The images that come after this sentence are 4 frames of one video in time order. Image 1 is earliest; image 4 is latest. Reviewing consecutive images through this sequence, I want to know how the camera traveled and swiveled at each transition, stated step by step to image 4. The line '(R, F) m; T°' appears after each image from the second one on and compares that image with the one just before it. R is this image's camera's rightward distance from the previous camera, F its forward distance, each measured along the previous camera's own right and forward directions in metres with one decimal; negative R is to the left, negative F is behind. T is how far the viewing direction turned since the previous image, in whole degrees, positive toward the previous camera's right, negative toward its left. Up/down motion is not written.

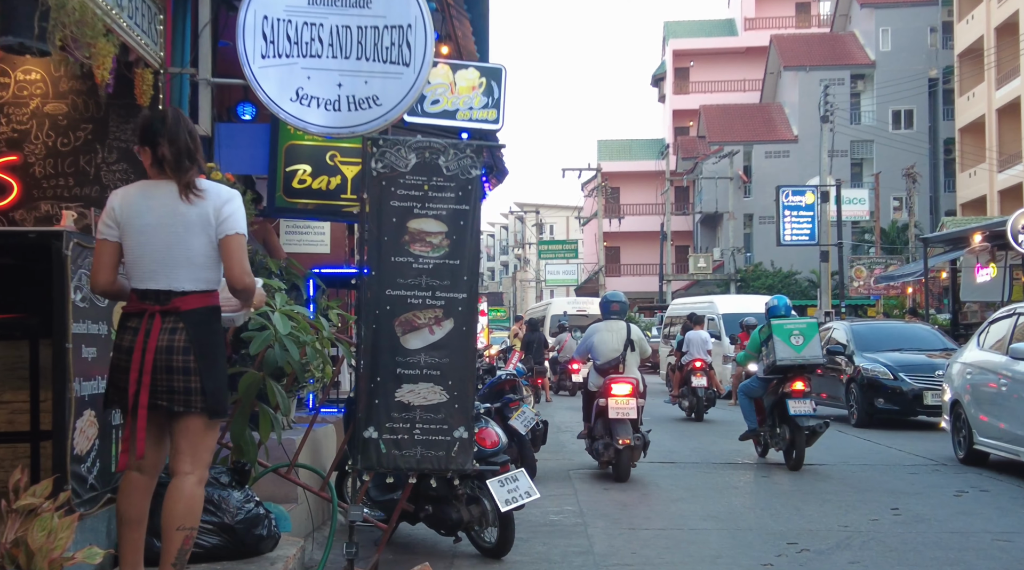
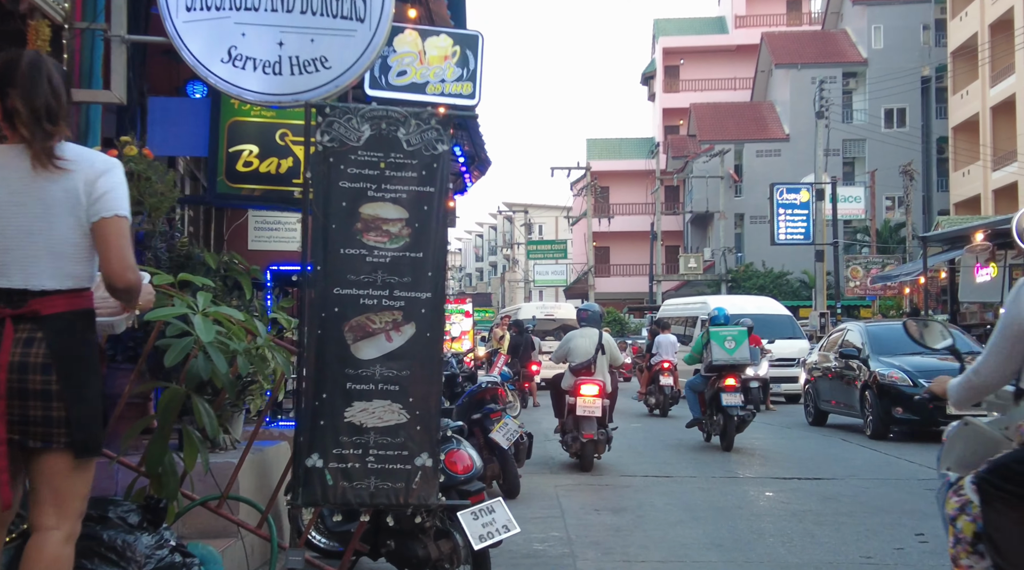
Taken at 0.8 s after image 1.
(+0.1, +0.9) m; +1°
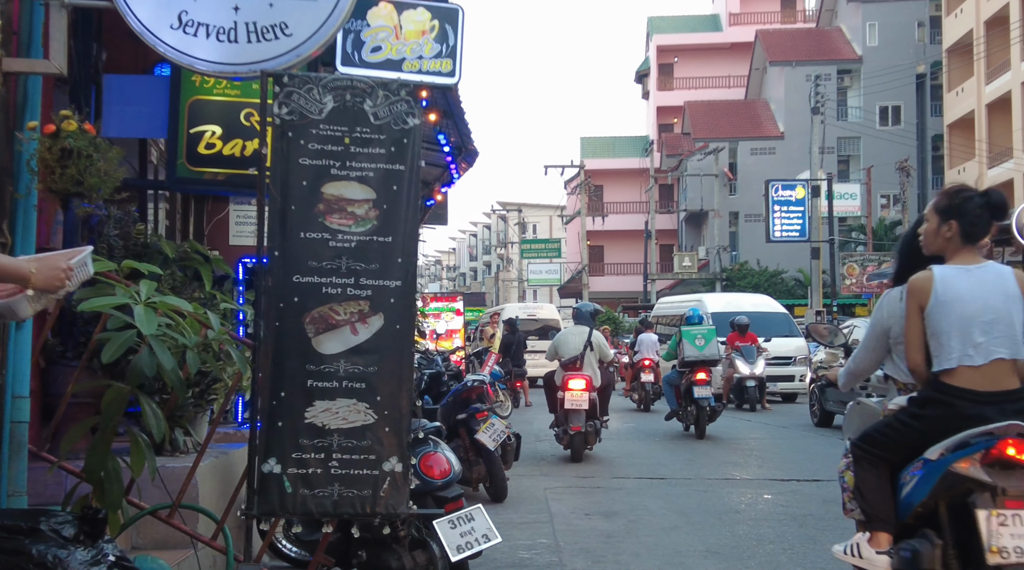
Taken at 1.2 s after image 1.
(+0.1, +0.4) m; 0°
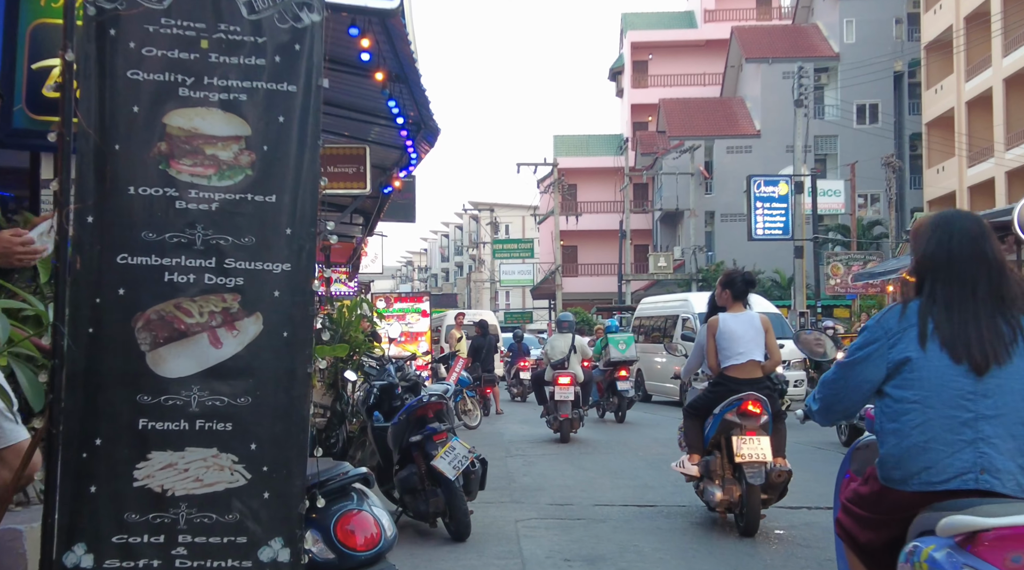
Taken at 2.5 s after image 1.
(+0.1, +1.4) m; +2°
